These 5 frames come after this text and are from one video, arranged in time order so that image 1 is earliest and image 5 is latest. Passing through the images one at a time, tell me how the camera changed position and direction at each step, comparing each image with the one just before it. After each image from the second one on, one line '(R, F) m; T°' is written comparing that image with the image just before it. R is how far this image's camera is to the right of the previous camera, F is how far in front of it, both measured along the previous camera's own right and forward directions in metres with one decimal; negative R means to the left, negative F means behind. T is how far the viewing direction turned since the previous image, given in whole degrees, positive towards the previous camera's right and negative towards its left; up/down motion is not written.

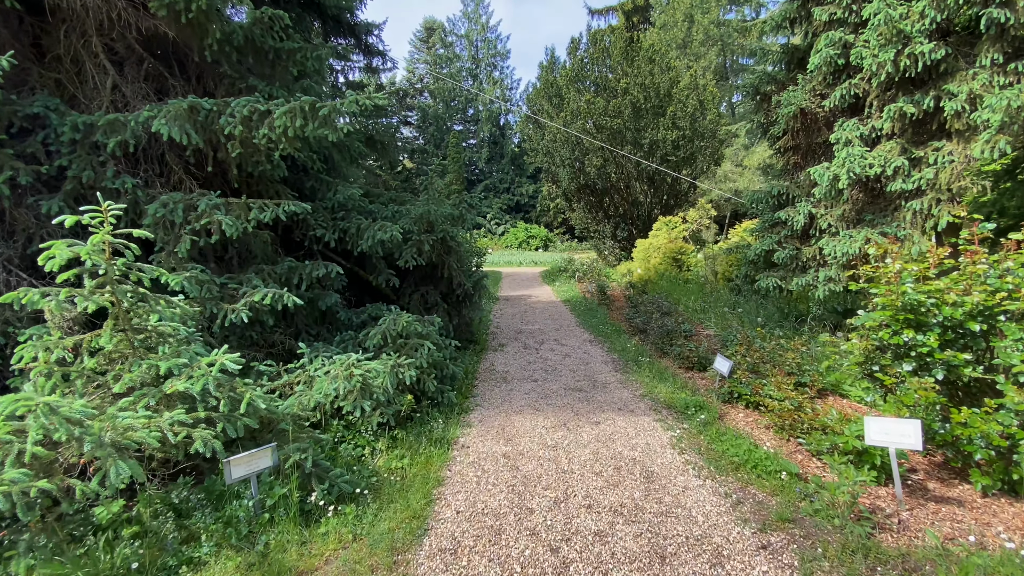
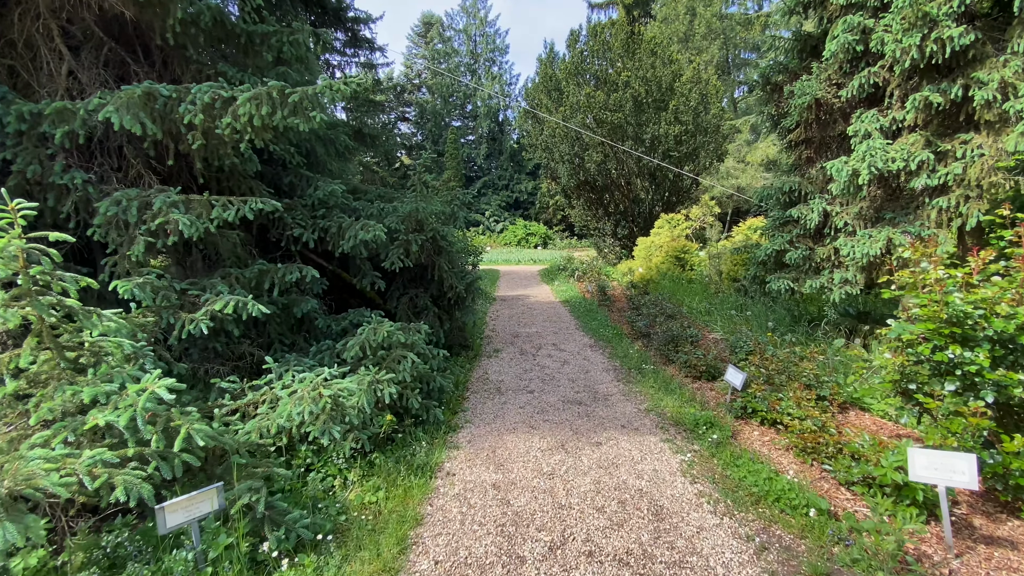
(0.0, +0.3) m; 0°
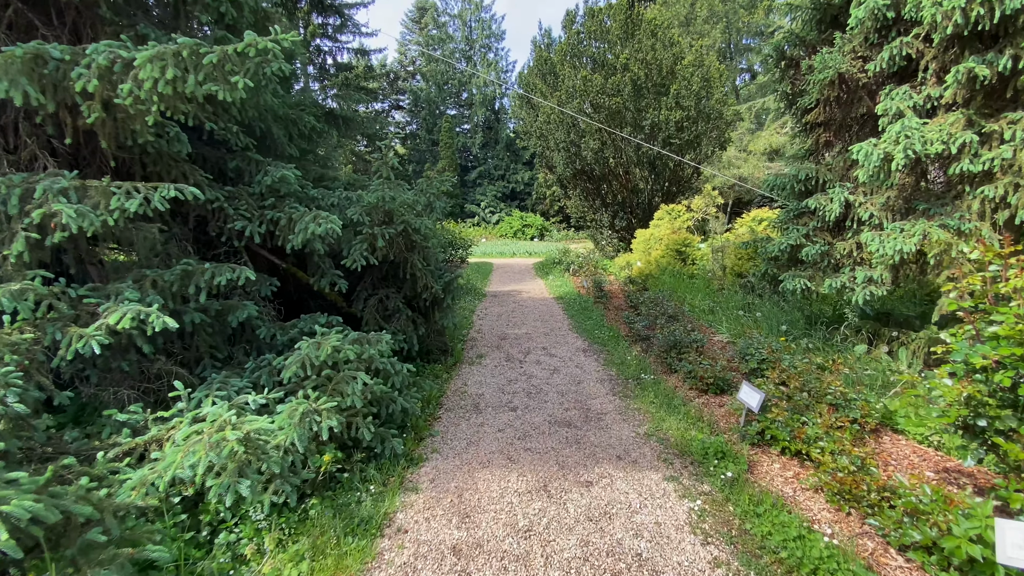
(+0.1, +0.5) m; 0°
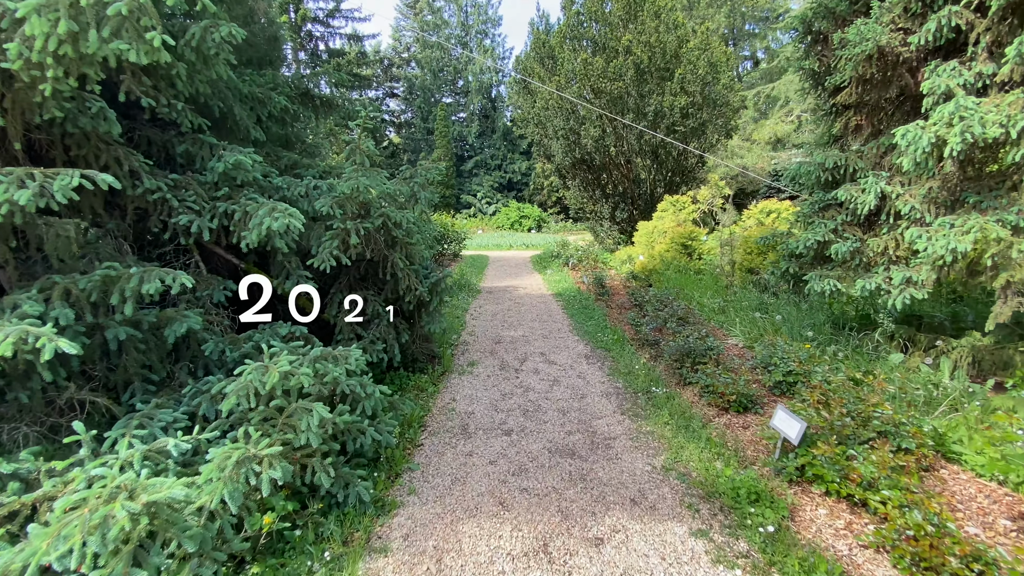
(0.0, +0.5) m; 0°
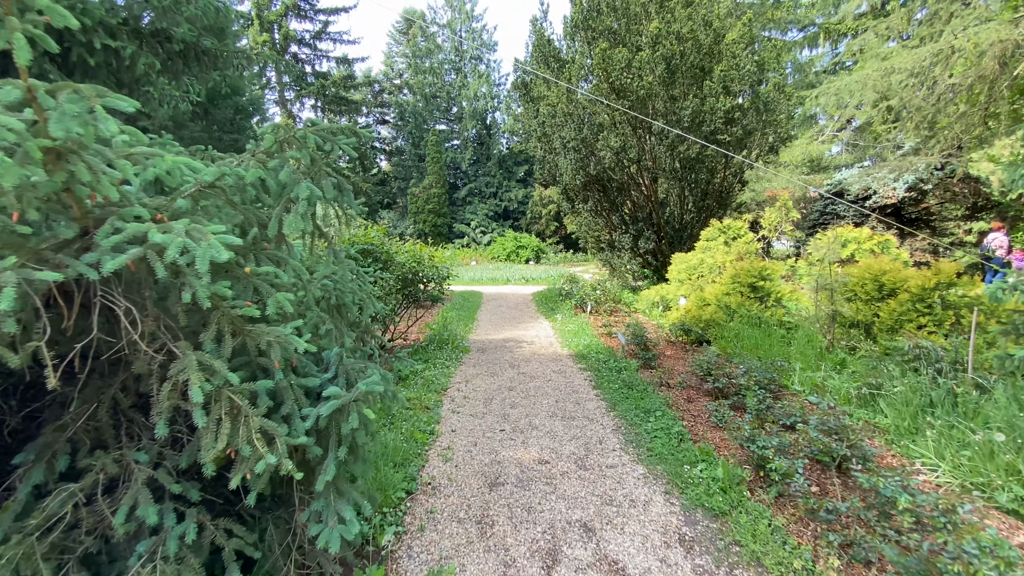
(-0.1, +2.3) m; +1°
